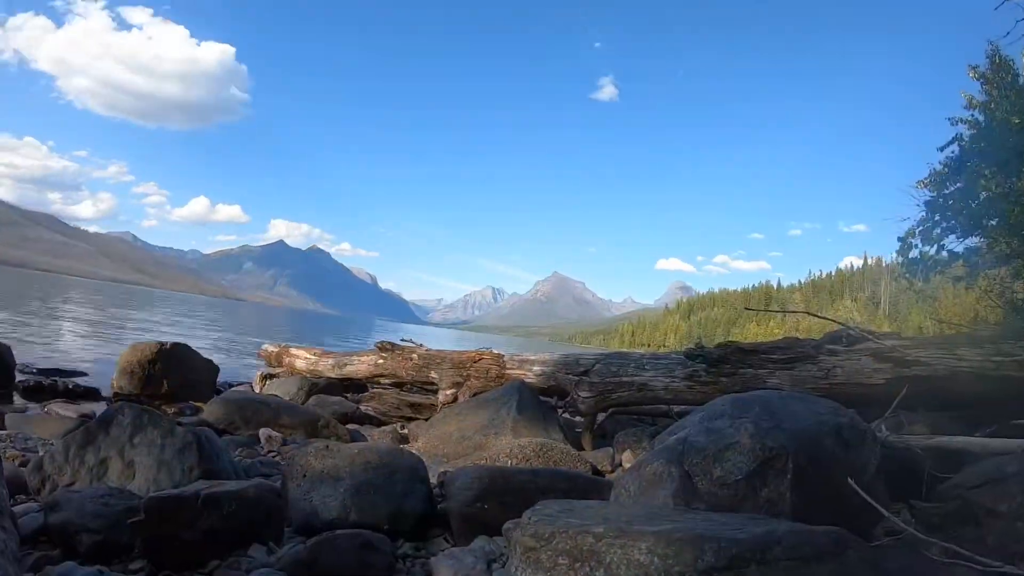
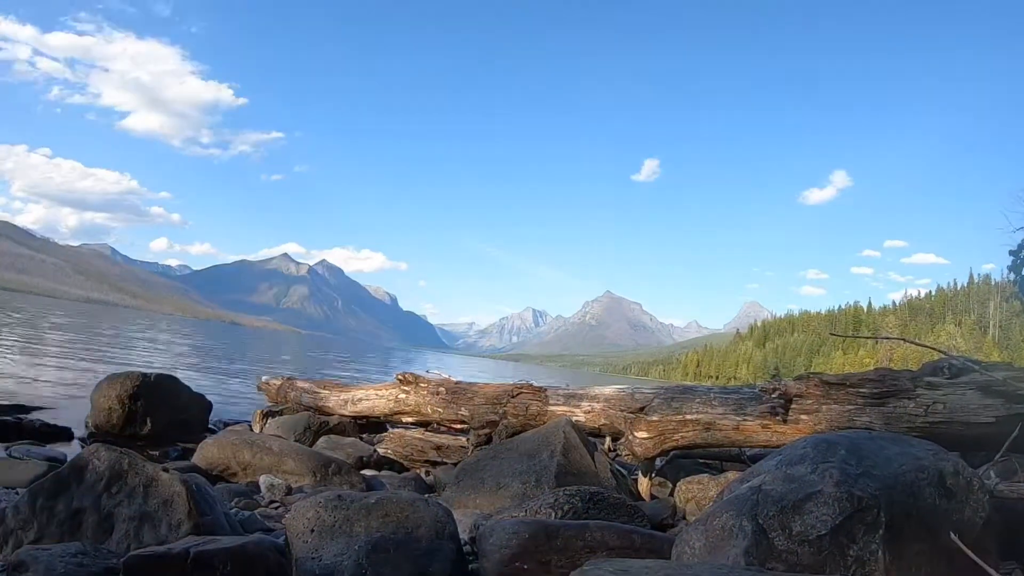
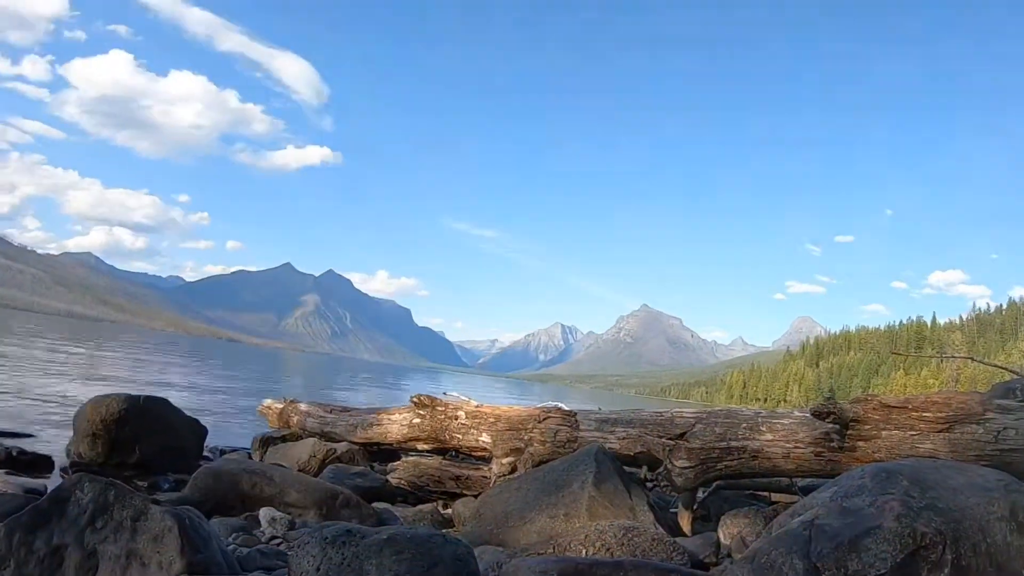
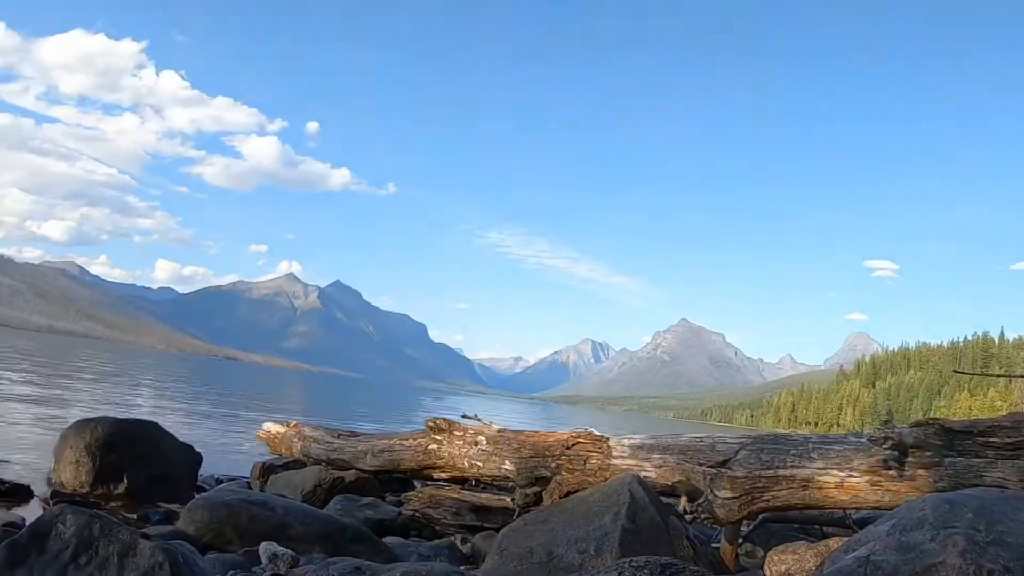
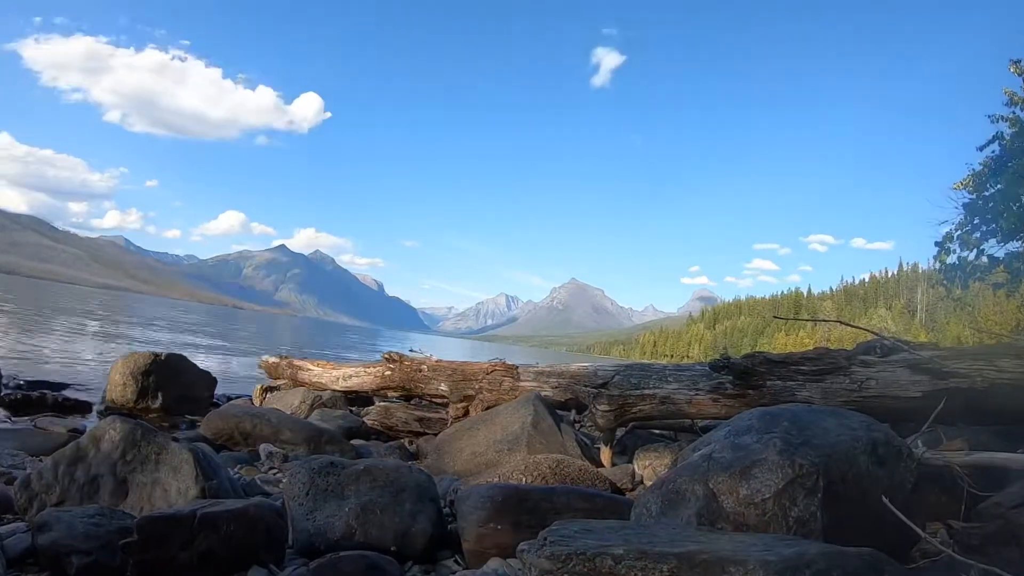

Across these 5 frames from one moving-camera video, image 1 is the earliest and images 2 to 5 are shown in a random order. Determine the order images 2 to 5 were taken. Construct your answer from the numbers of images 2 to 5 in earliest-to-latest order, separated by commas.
5, 2, 3, 4
